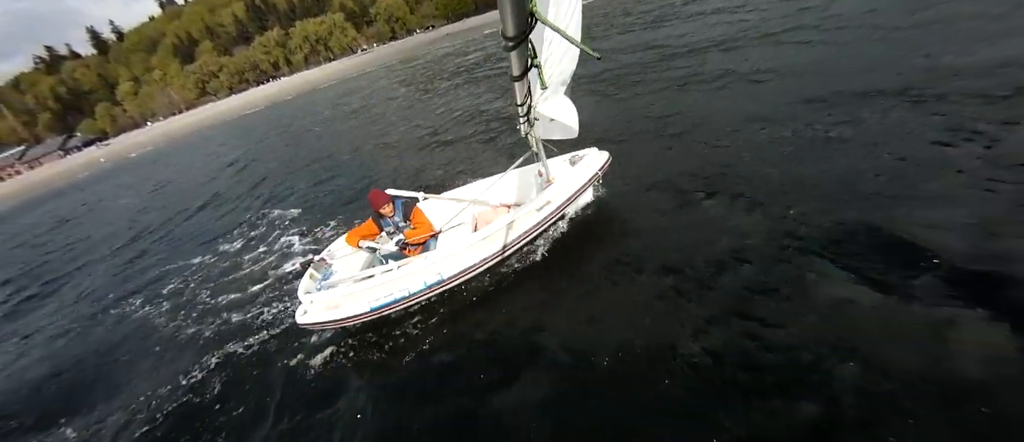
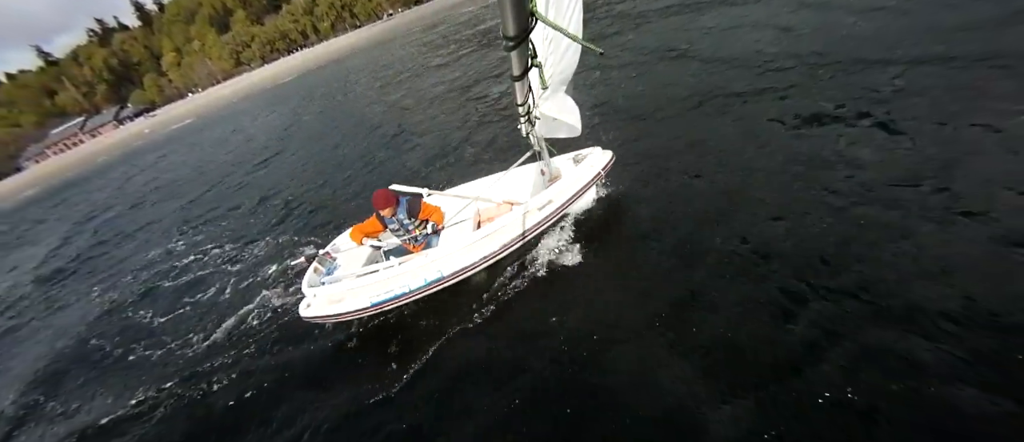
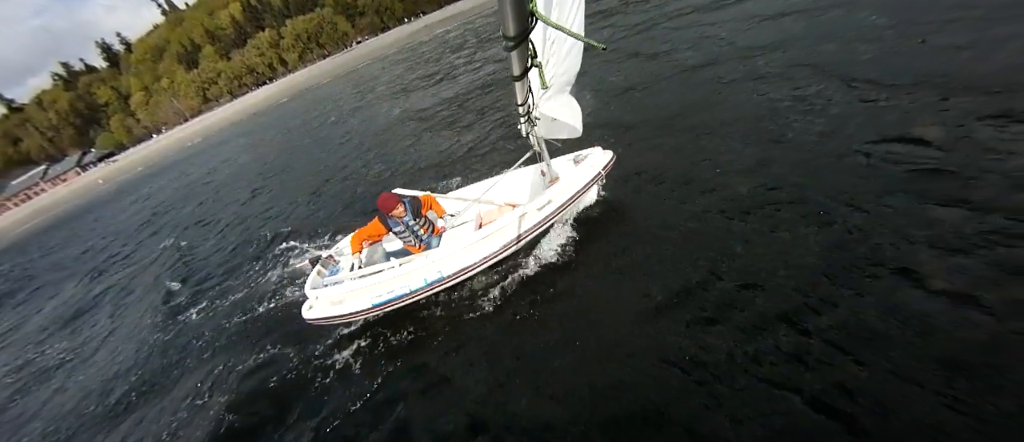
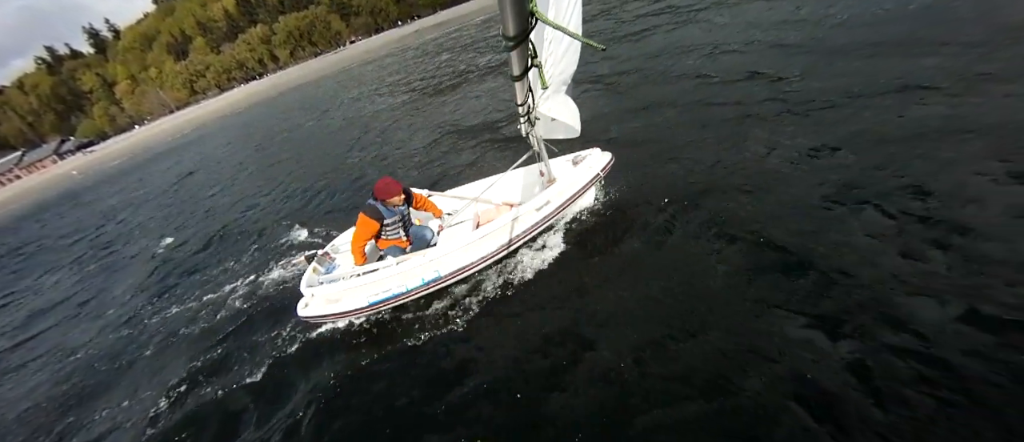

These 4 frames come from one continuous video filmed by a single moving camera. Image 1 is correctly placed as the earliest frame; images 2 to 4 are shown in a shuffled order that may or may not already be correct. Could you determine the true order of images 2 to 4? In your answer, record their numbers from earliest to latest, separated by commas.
2, 3, 4
